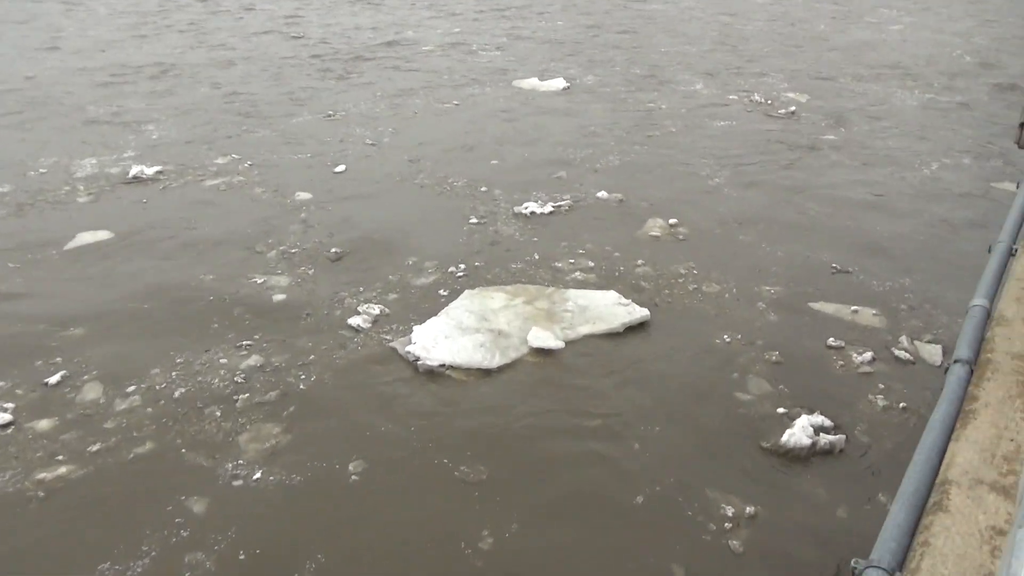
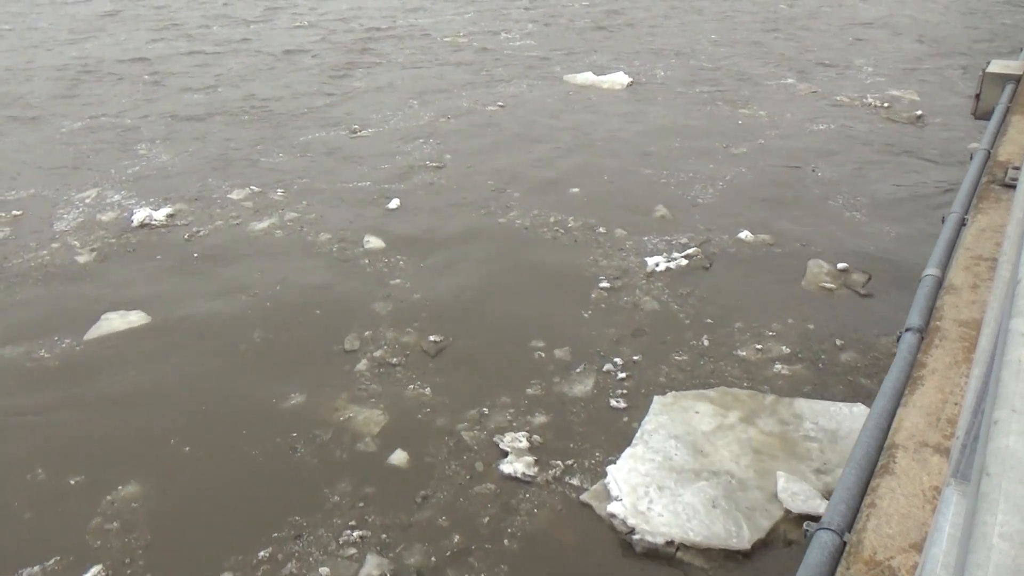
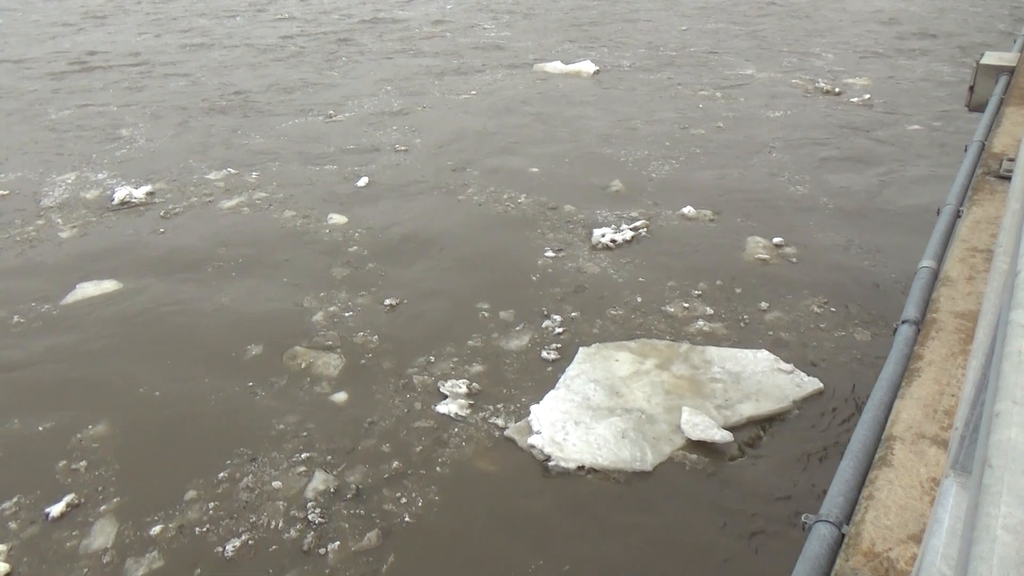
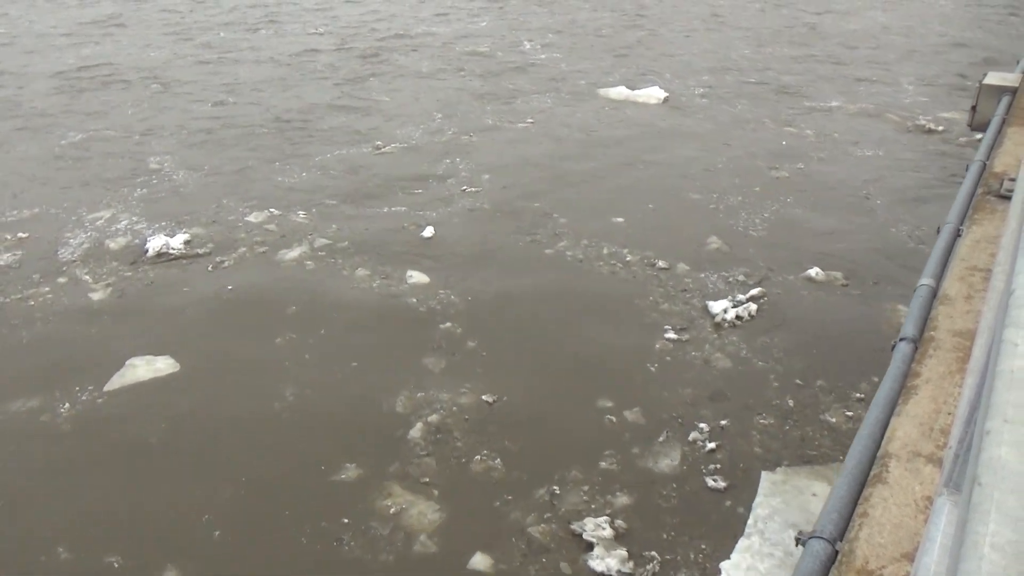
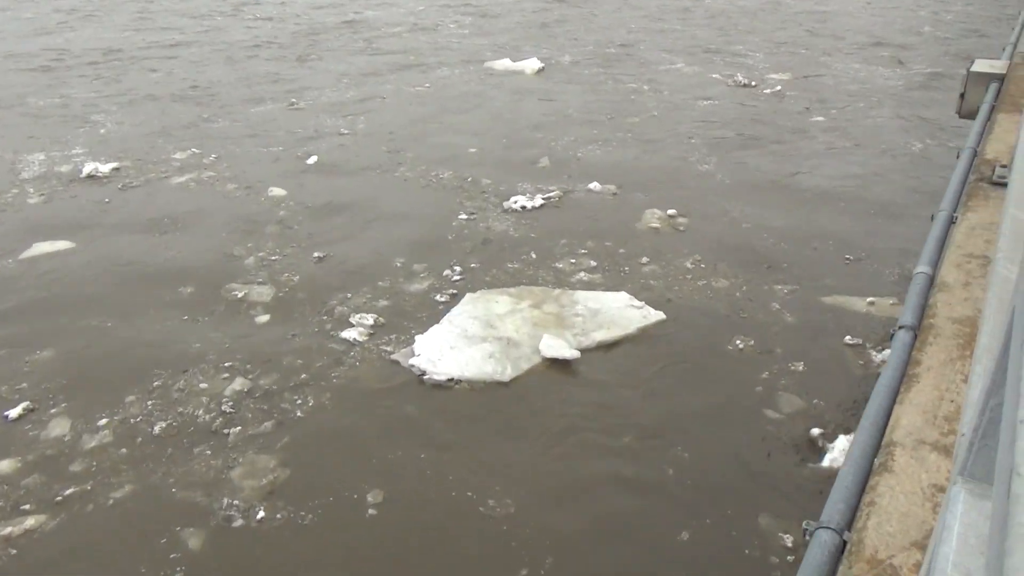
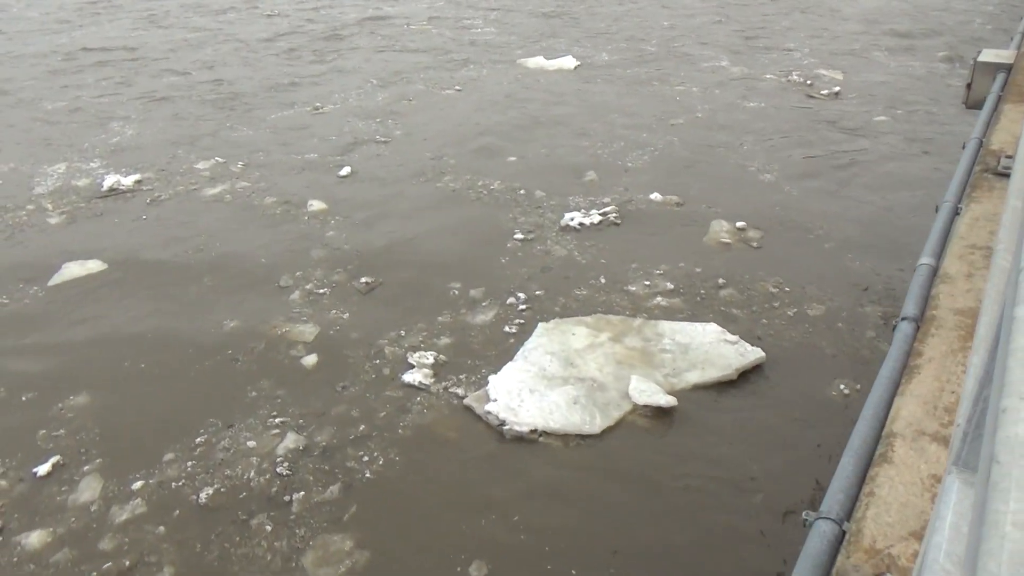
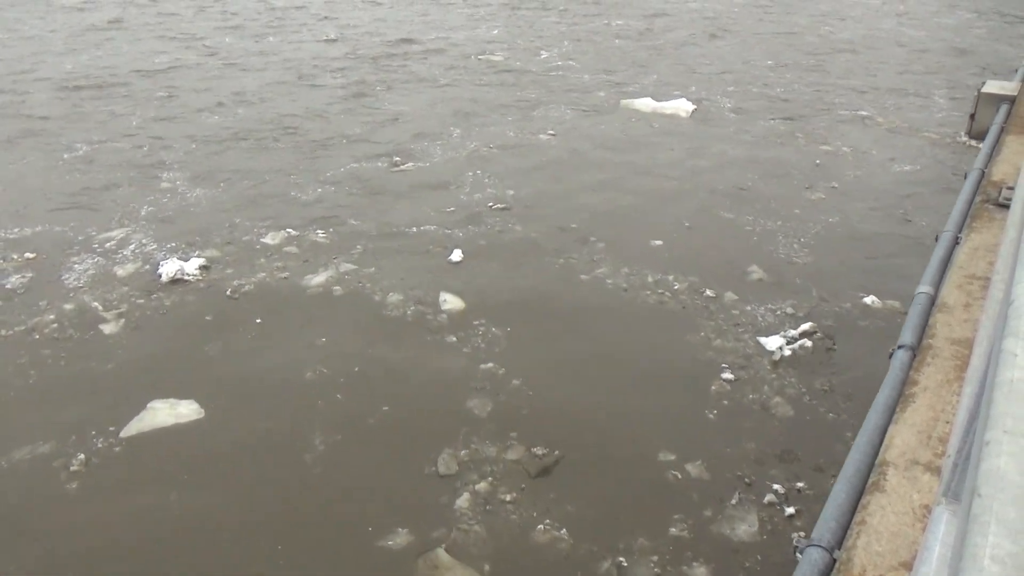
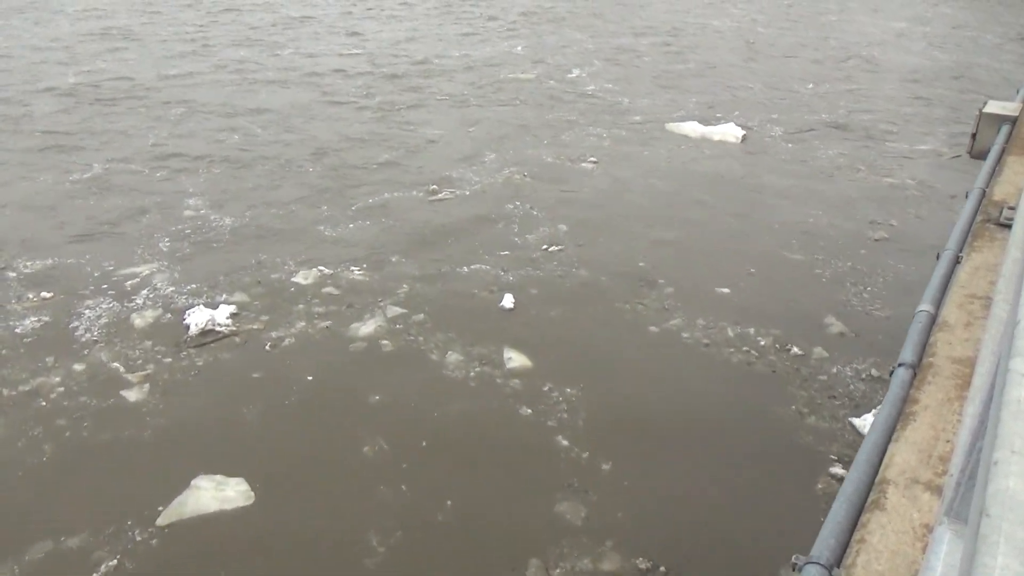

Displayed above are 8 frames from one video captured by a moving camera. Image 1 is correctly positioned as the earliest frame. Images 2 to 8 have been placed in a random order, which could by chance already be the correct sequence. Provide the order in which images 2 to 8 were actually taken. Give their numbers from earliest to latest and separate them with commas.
5, 6, 3, 2, 4, 7, 8
